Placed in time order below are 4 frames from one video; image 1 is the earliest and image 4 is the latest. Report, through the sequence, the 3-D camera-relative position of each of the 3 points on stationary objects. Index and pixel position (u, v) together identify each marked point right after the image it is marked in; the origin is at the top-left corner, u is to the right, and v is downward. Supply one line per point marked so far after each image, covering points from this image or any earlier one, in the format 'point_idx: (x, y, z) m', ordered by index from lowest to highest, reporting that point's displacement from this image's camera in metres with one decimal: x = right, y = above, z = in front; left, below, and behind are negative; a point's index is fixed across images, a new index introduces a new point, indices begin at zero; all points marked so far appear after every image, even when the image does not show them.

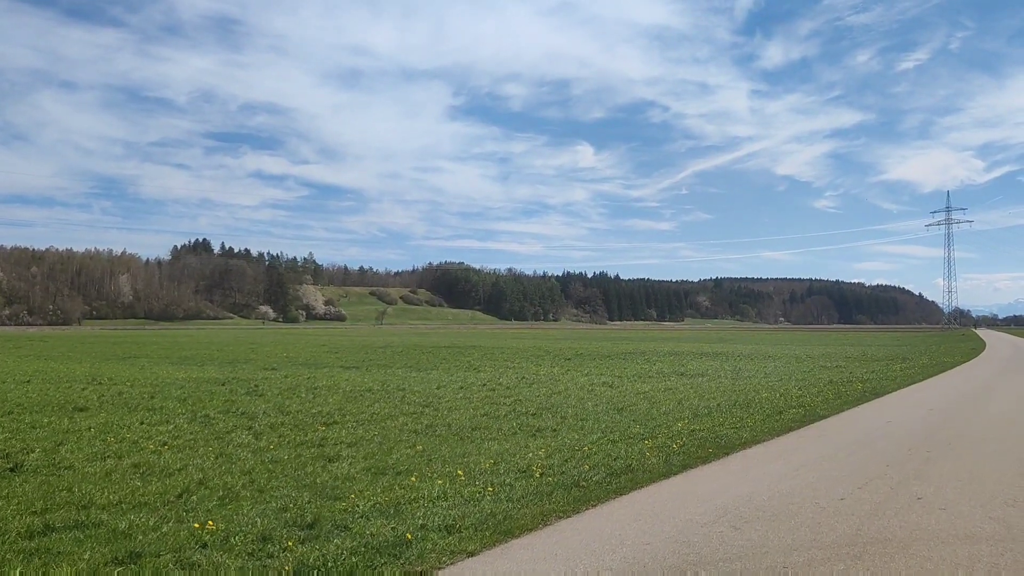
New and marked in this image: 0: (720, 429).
0: (+3.6, -2.5, +12.5) m
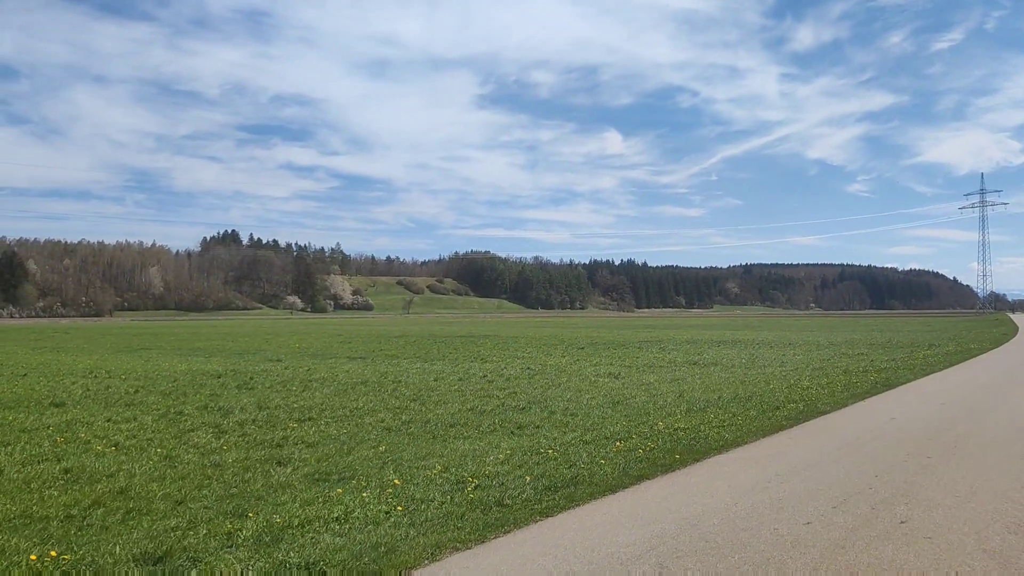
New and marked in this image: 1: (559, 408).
0: (+3.0, -2.2, +11.4) m
1: (+1.2, -3.1, +18.1) m
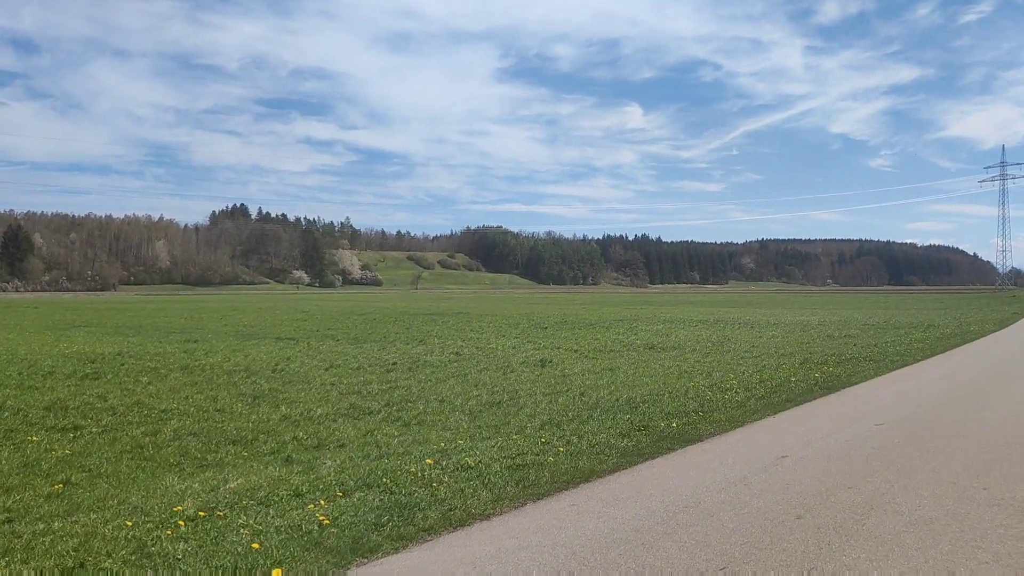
0: (-0.2, -1.9, +7.5) m
1: (-1.9, -2.5, +14.2) m
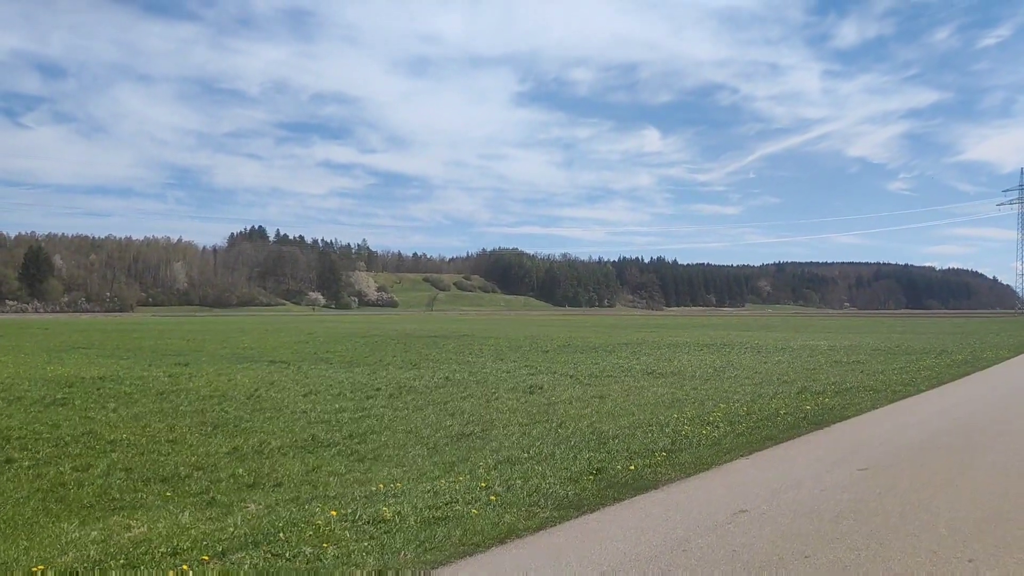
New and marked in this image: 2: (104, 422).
0: (-1.0, -2.1, +6.5) m
1: (-2.6, -2.9, +13.3) m
2: (-9.4, -3.1, +16.6) m
